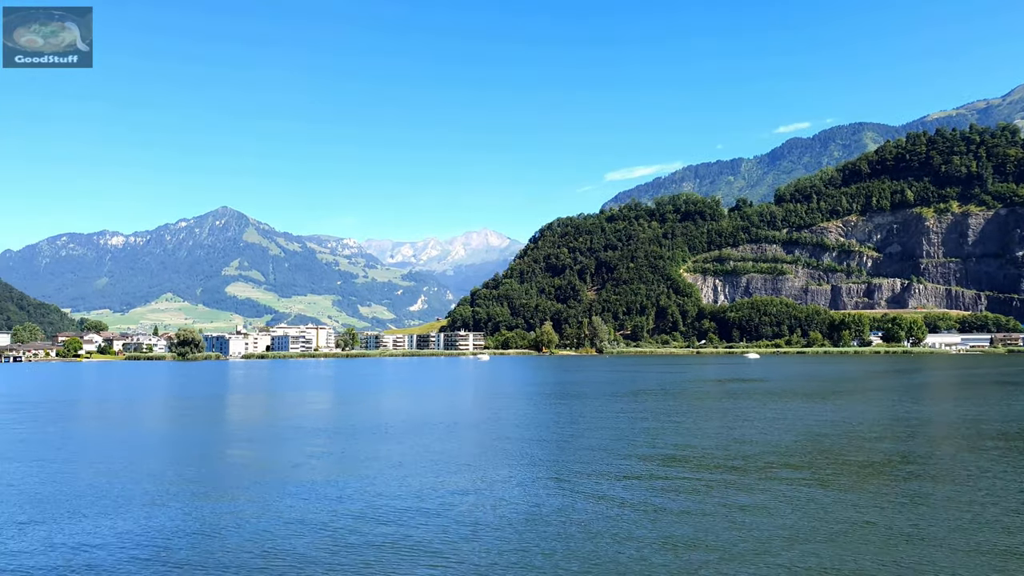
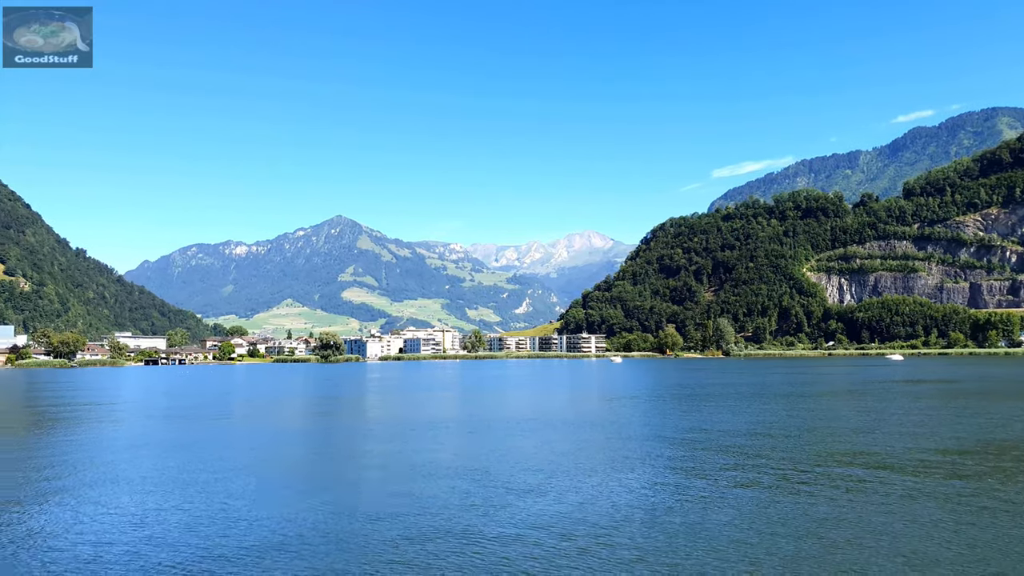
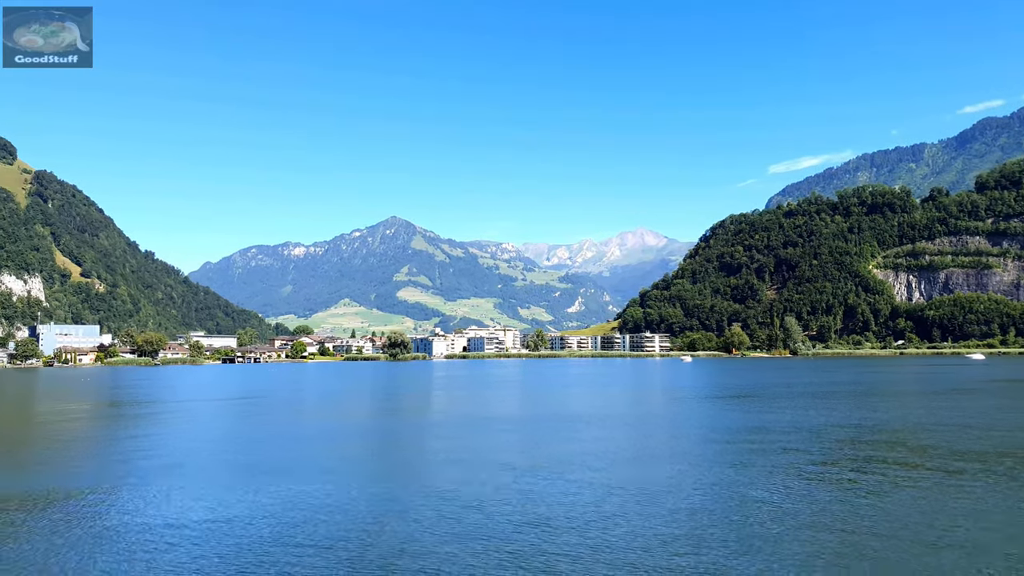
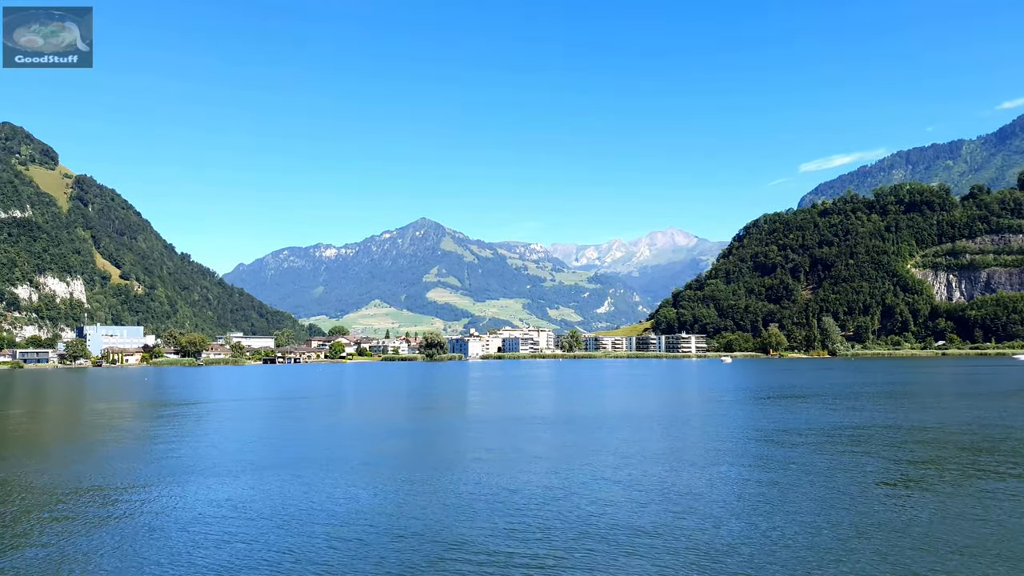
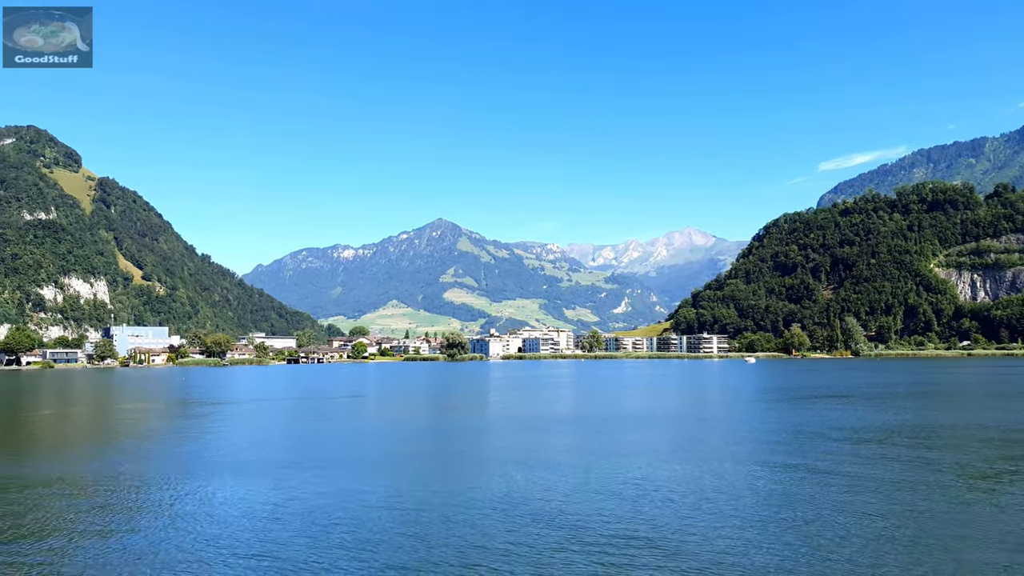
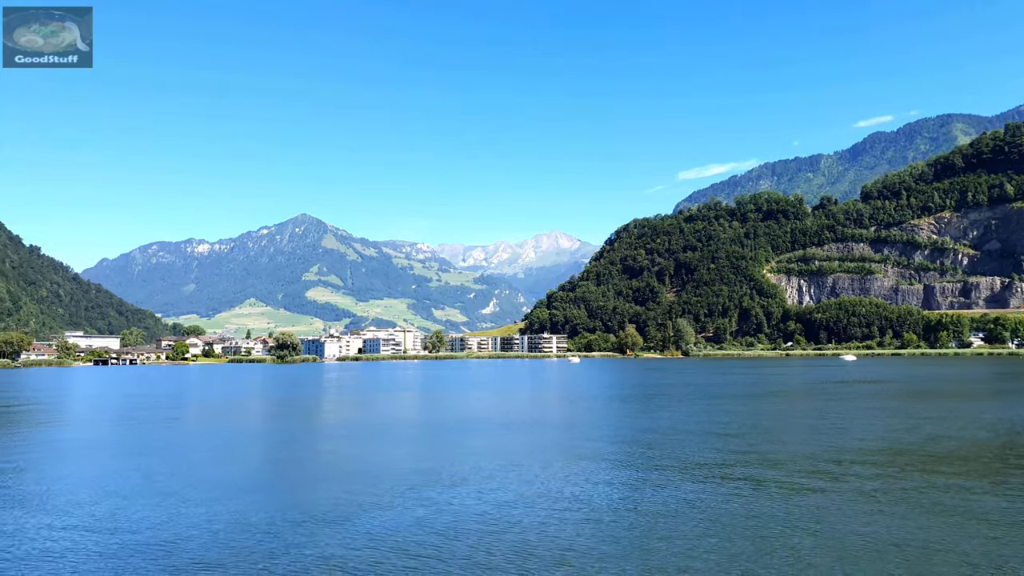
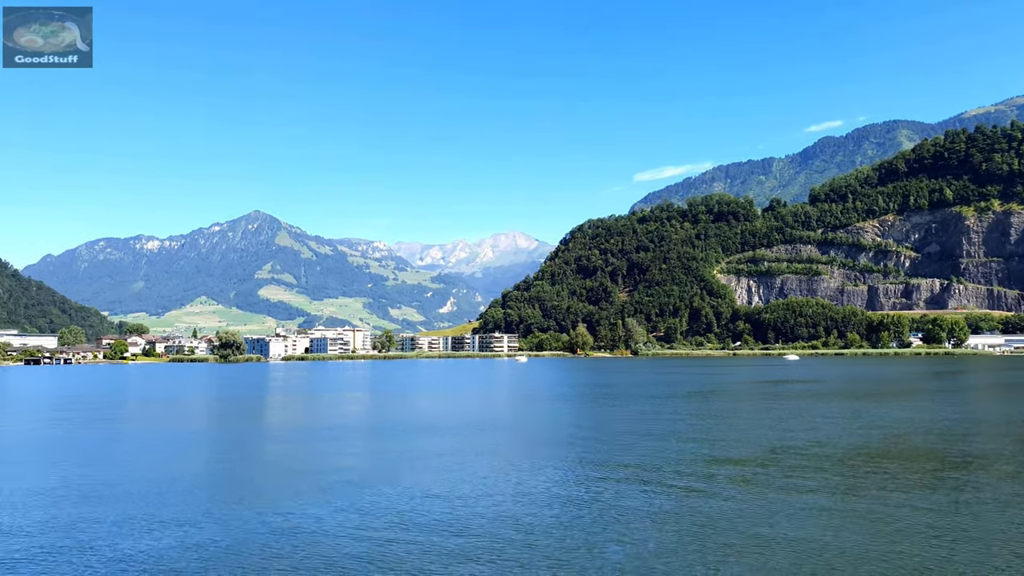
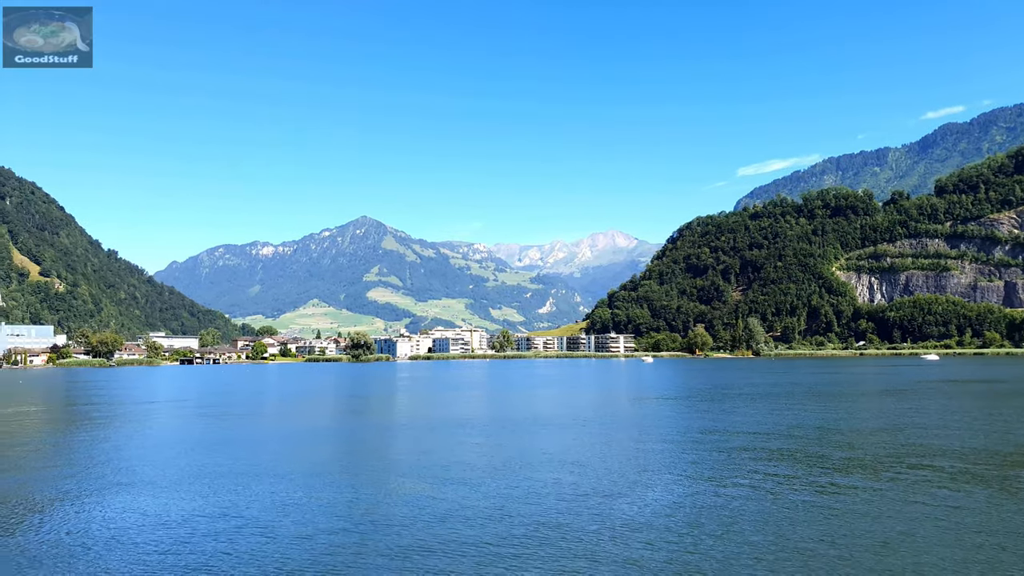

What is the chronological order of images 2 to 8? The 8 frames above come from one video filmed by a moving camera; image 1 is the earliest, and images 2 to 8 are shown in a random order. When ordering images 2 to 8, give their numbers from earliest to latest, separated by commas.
7, 6, 2, 8, 3, 4, 5
